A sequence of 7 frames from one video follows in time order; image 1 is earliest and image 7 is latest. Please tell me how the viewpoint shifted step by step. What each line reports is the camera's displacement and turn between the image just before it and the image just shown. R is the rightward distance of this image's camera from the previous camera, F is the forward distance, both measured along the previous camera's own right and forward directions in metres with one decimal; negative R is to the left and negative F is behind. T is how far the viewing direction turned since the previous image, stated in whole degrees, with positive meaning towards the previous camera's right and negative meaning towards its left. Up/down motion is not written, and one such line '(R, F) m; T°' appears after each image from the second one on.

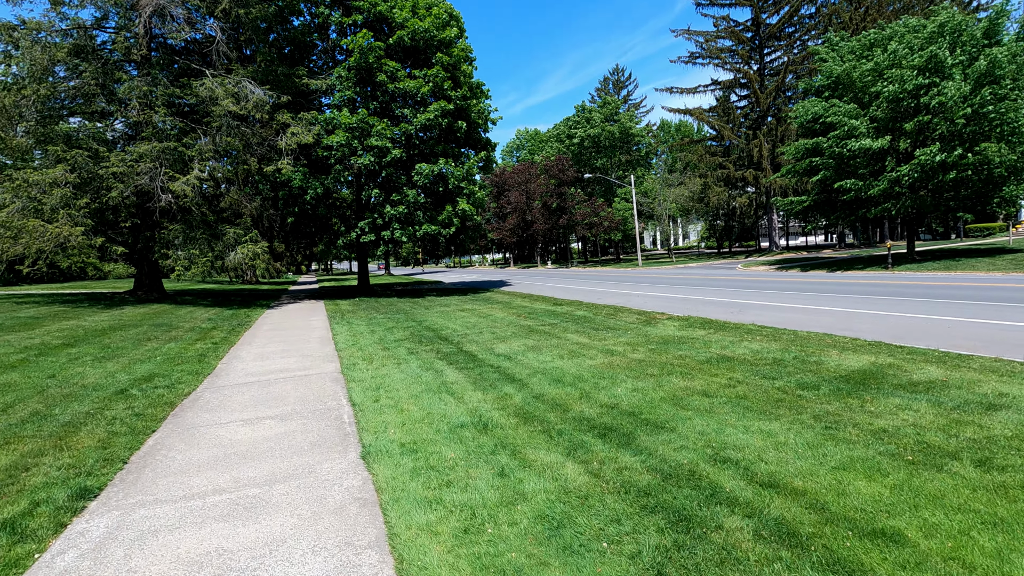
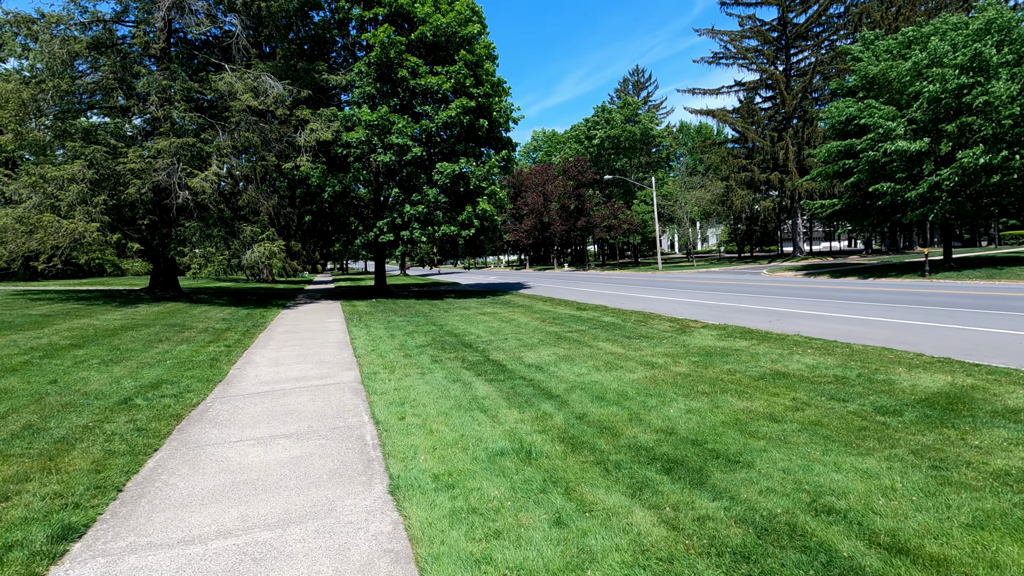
(-0.3, +0.6) m; -1°
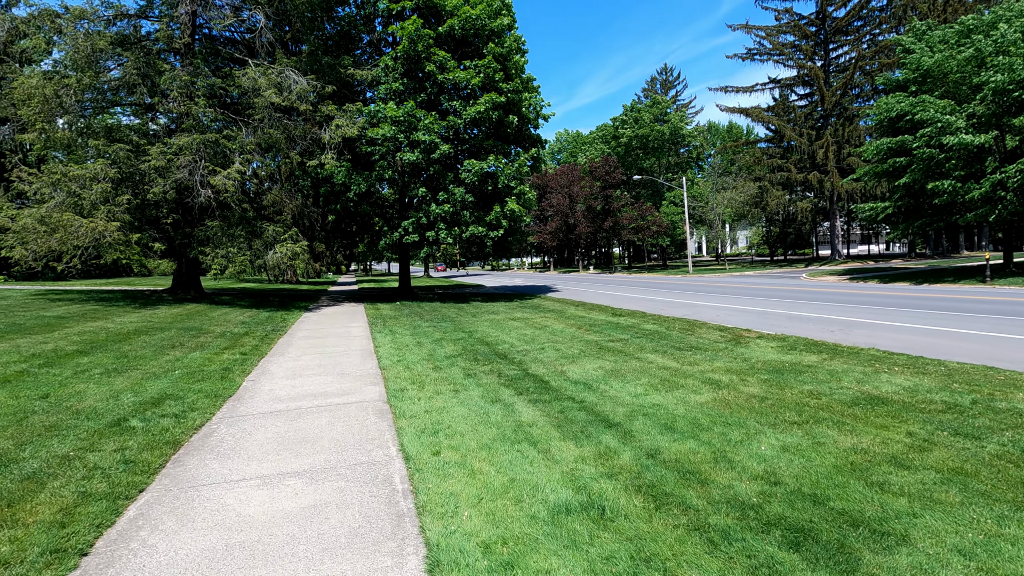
(-0.3, +0.8) m; -2°
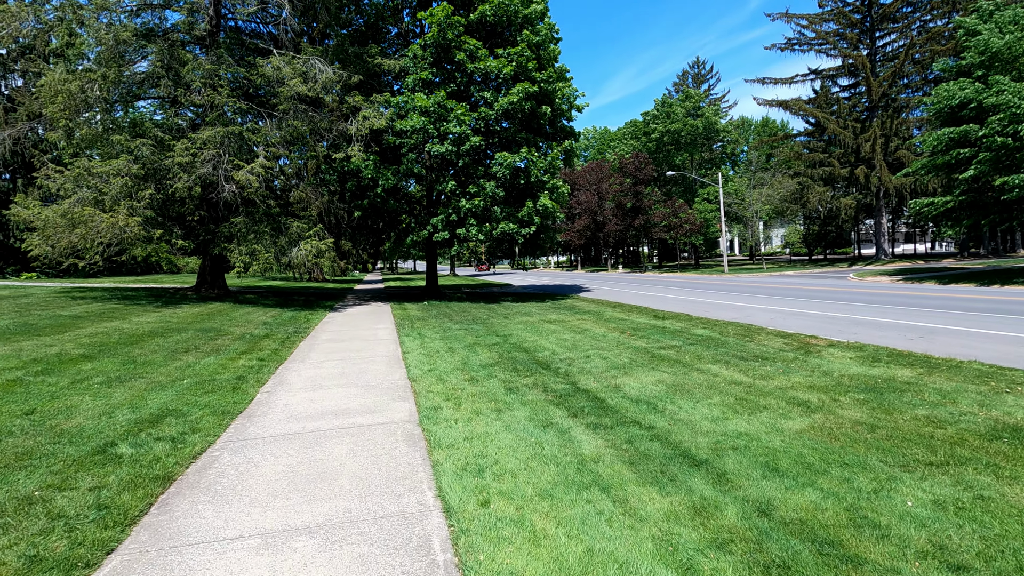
(-0.3, +0.9) m; -3°
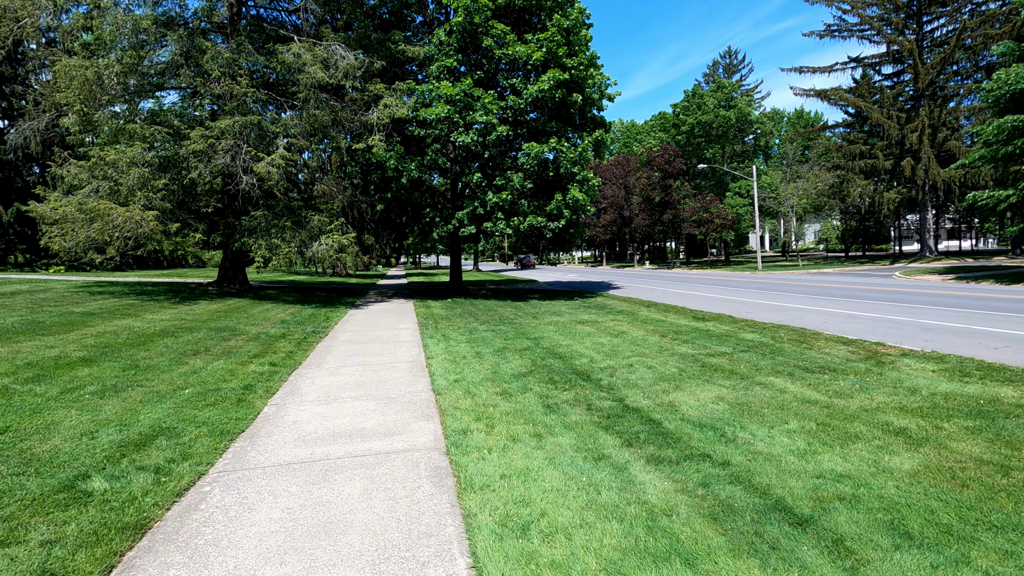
(-0.2, +0.7) m; -2°
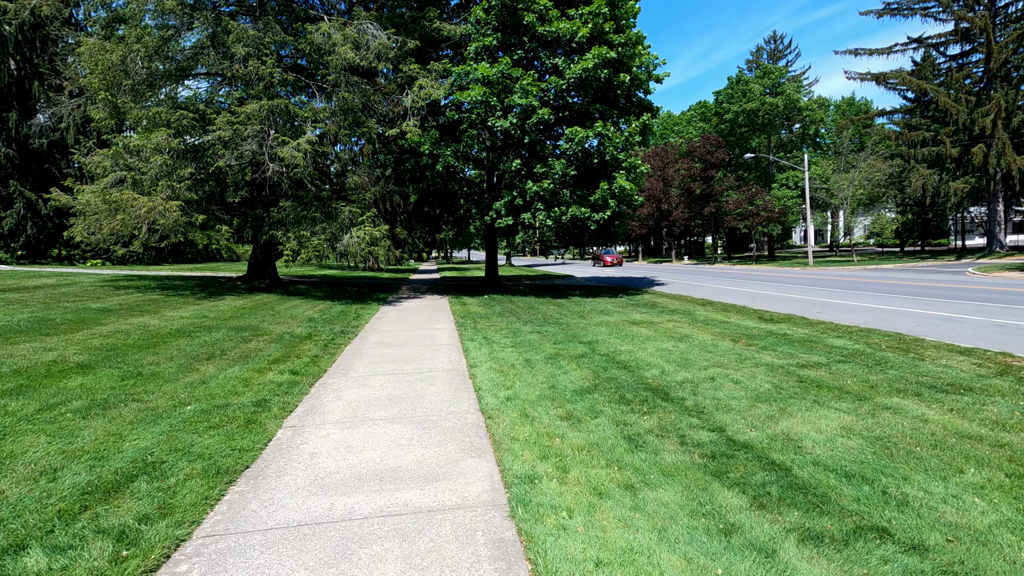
(-0.3, +1.1) m; -3°
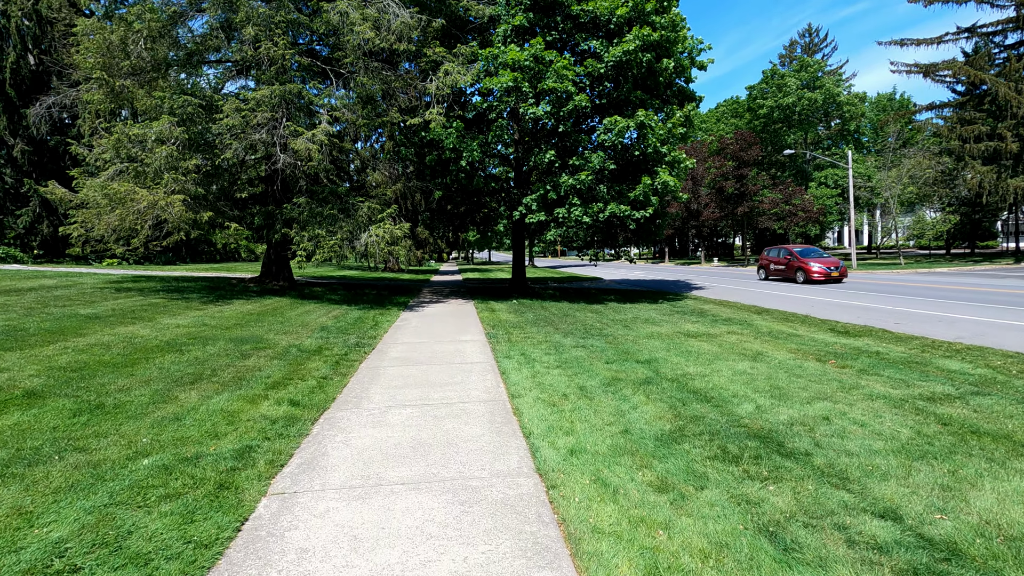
(-0.3, +1.3) m; -2°
